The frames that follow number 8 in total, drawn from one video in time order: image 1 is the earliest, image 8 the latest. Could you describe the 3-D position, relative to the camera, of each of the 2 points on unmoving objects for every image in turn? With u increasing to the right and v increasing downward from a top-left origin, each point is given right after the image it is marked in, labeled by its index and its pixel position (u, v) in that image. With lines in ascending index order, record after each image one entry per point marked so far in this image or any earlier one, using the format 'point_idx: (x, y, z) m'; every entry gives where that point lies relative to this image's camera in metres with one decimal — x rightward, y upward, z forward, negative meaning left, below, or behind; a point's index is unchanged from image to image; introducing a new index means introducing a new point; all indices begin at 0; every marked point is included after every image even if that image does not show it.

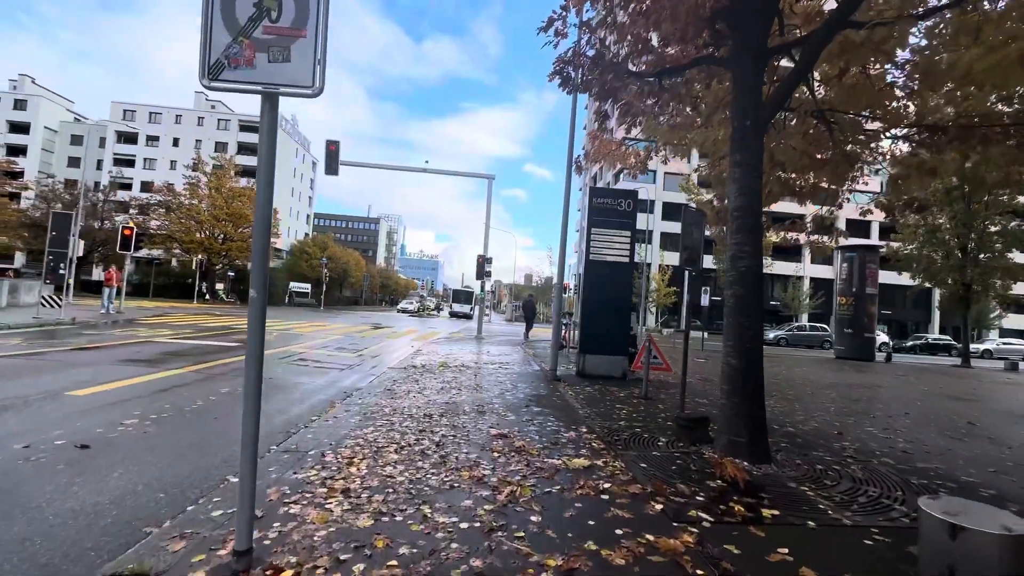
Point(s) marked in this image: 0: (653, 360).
0: (+3.7, -1.9, +12.1) m
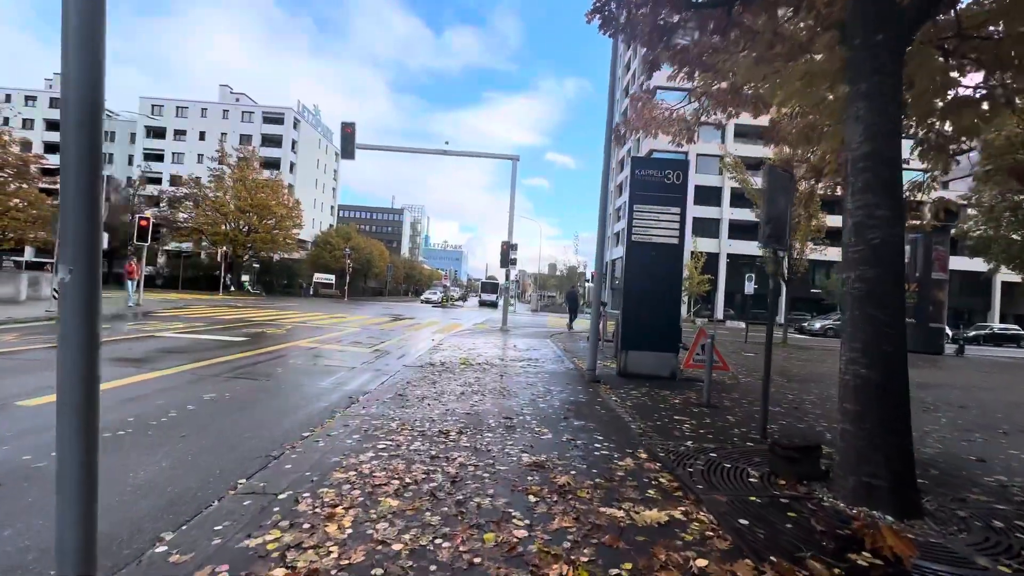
0: (+4.4, -1.6, +10.4) m
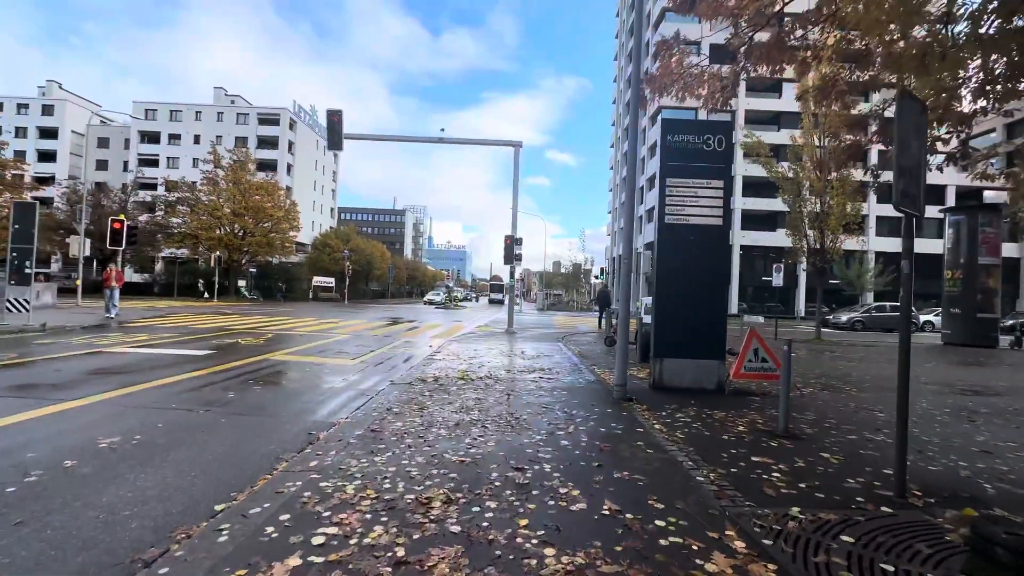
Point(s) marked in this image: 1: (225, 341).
0: (+4.6, -1.4, +8.4) m
1: (-9.1, -1.7, +14.1) m
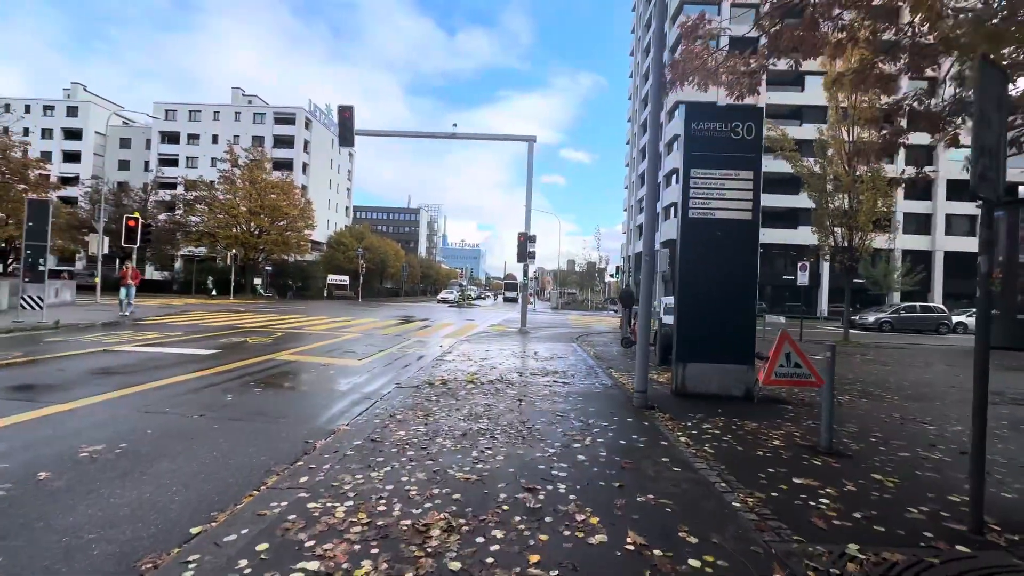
0: (+4.8, -1.4, +7.8) m
1: (-8.7, -1.6, +13.9) m
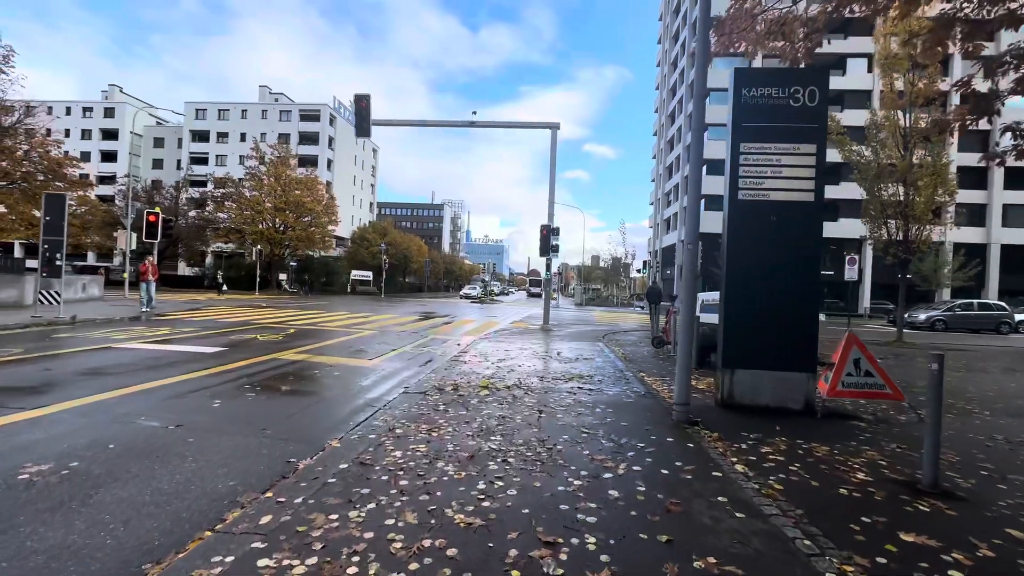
0: (+5.1, -1.3, +6.6) m
1: (-8.1, -1.5, +13.4) m
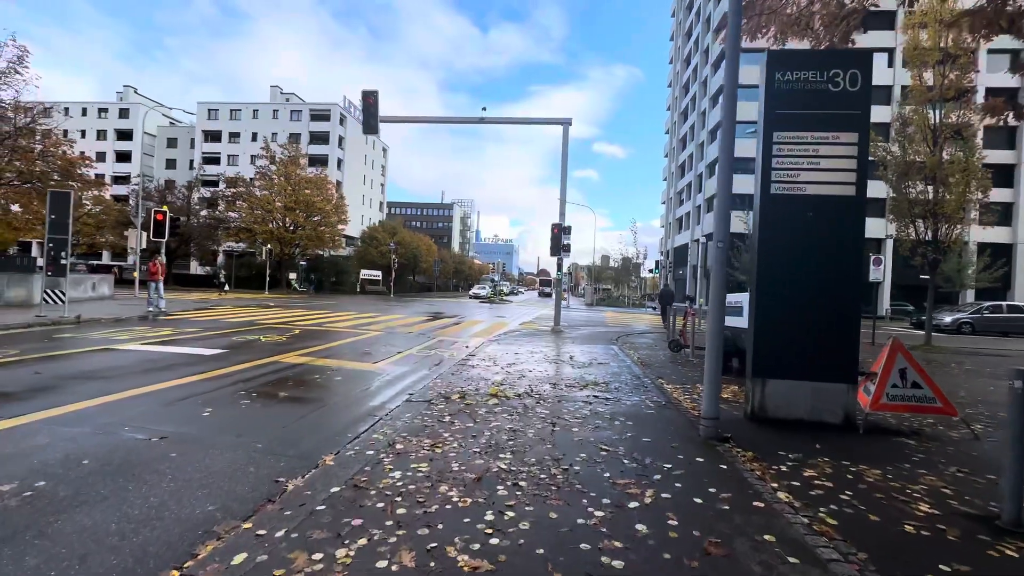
0: (+5.2, -1.3, +6.0) m
1: (-7.8, -1.4, +13.1) m
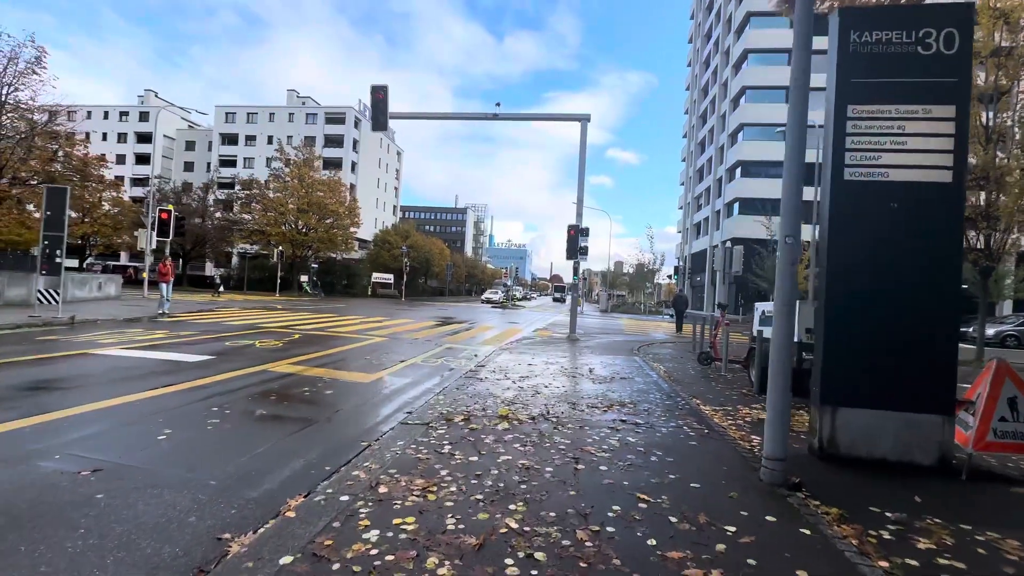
0: (+5.4, -1.4, +4.8) m
1: (-7.4, -1.5, +12.2) m
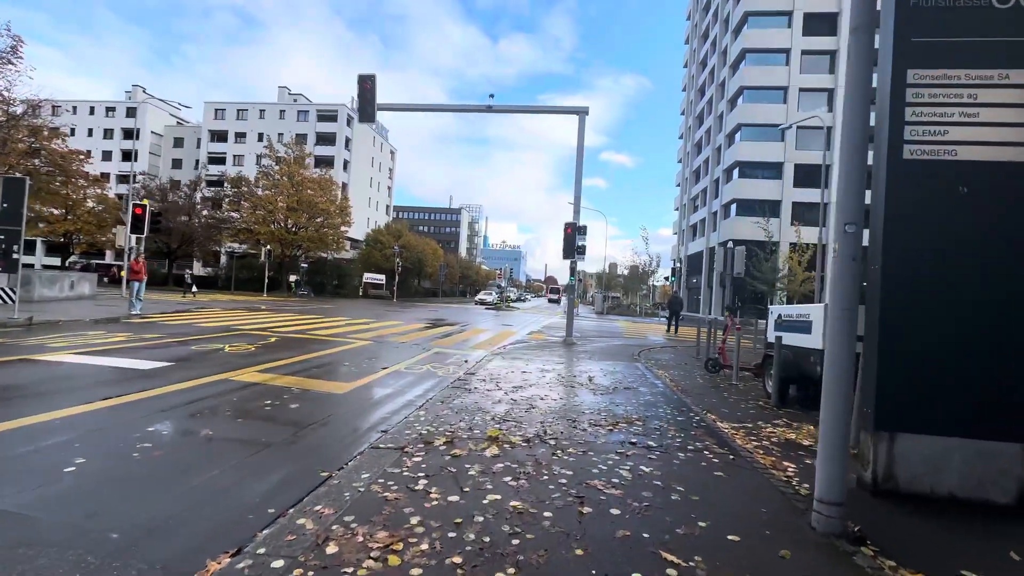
0: (+5.3, -1.5, +3.9) m
1: (-7.6, -1.5, +11.2) m
